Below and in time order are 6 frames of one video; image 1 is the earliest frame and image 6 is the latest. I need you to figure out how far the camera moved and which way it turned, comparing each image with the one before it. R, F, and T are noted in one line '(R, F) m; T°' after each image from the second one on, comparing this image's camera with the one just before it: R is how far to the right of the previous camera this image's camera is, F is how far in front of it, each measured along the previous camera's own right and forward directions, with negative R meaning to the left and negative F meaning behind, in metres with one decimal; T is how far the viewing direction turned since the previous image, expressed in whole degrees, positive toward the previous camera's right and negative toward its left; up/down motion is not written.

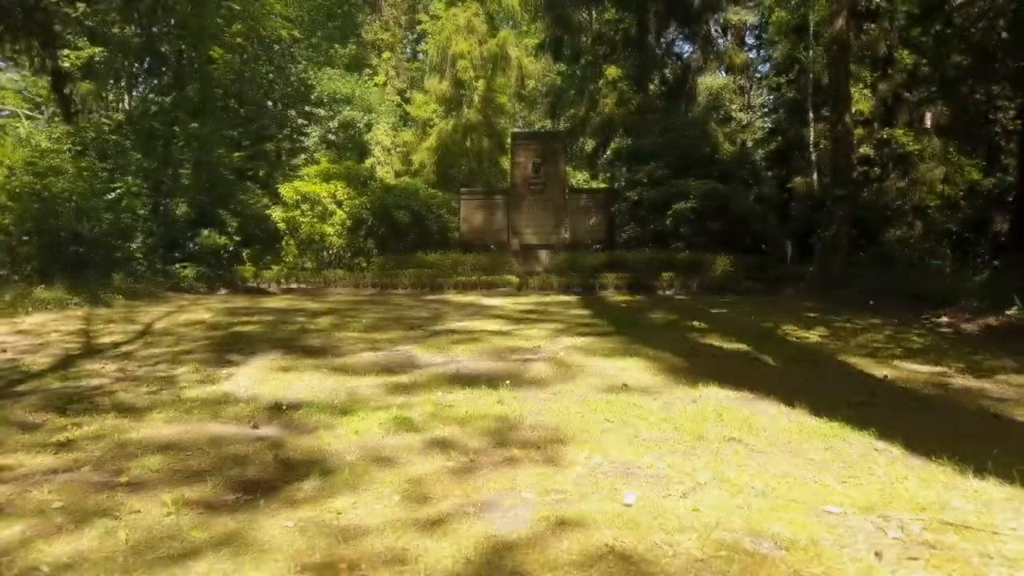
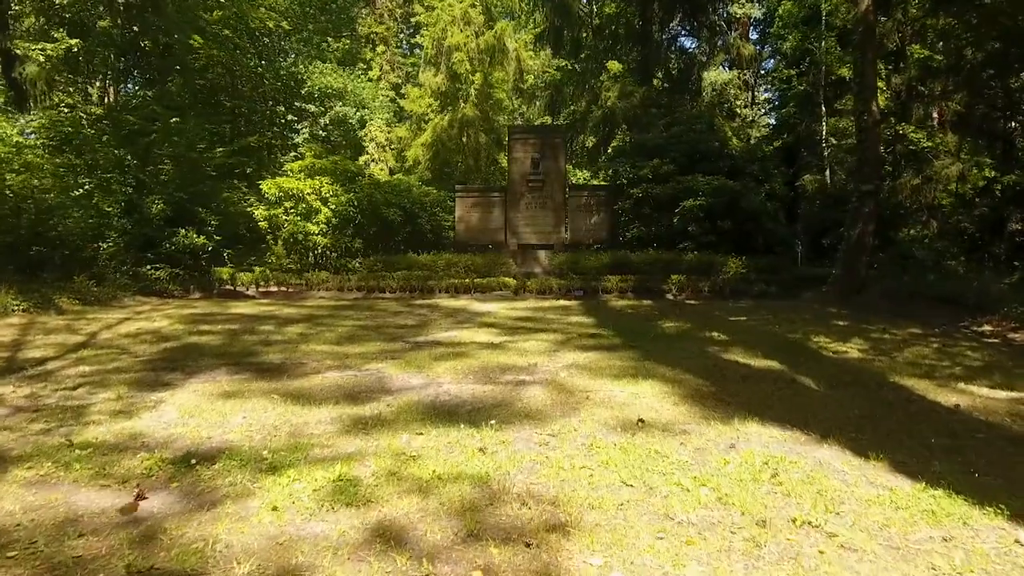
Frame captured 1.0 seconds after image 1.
(+0.1, +0.8) m; 0°
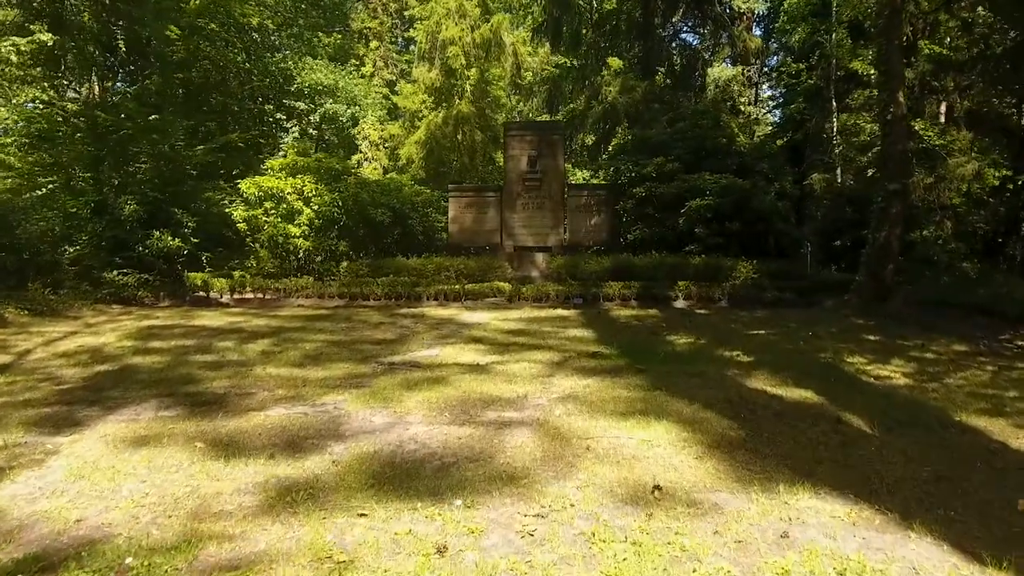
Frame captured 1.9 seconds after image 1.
(+0.1, +0.8) m; 0°
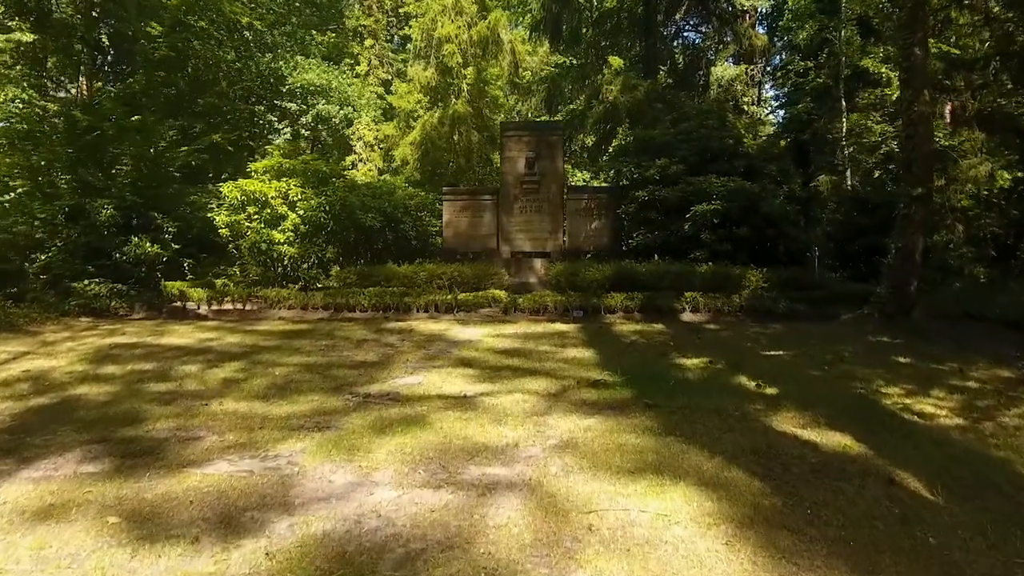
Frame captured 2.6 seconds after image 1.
(+0.1, +0.6) m; 0°
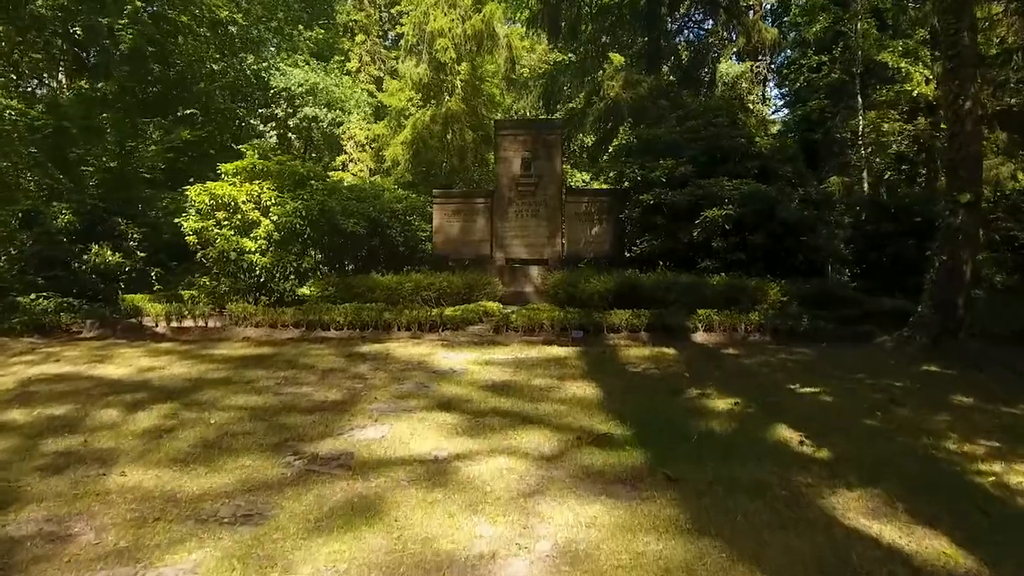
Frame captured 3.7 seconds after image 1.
(+0.1, +0.9) m; 0°
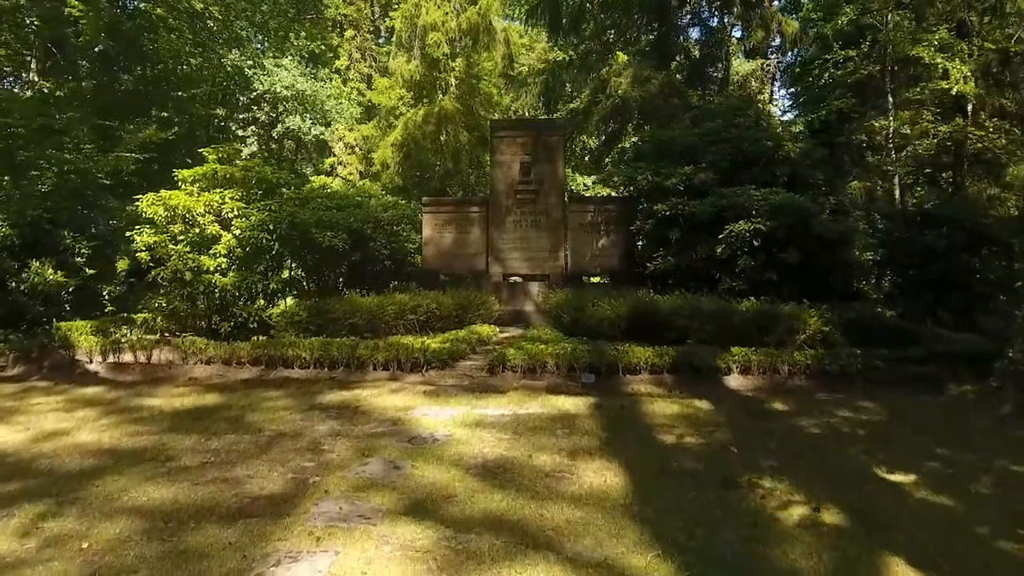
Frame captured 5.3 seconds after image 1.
(0.0, +1.3) m; 0°
